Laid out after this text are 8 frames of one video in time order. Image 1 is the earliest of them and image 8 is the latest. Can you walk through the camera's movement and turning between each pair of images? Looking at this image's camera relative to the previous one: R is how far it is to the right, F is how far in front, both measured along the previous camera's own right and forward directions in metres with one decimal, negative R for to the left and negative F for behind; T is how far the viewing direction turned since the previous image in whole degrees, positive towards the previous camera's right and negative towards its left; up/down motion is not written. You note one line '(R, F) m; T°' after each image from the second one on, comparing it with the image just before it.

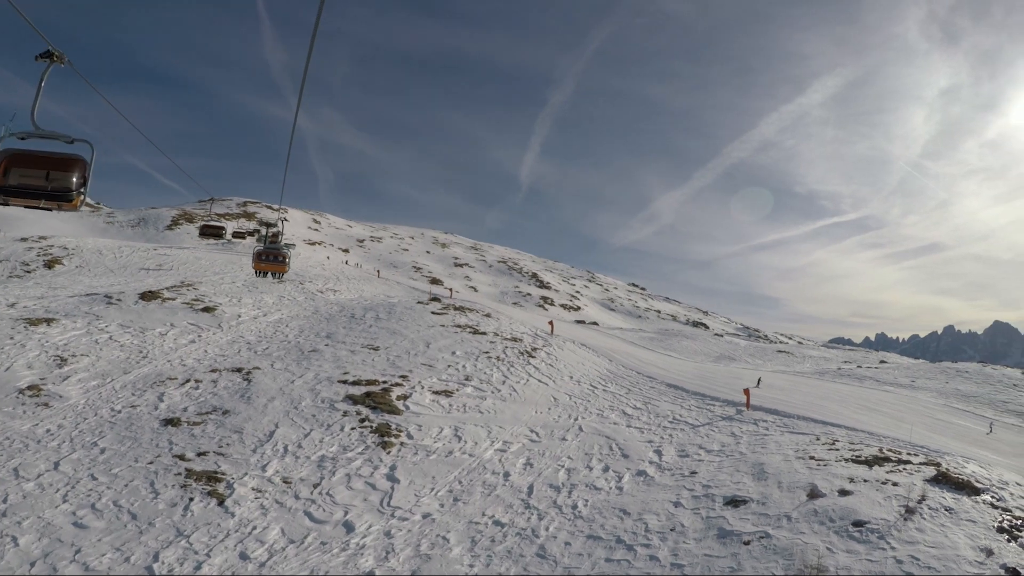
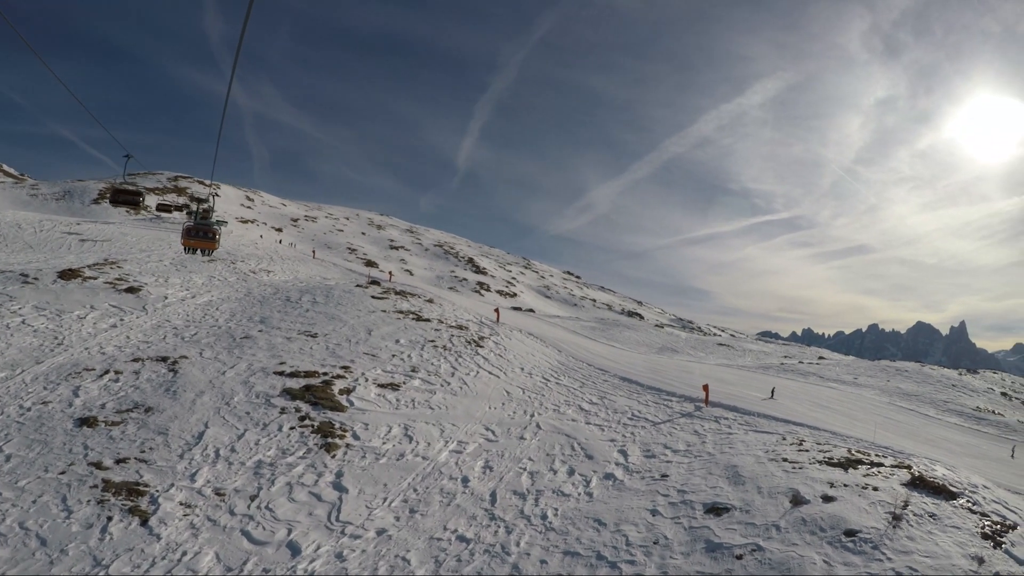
(-1.3, +1.8) m; +8°
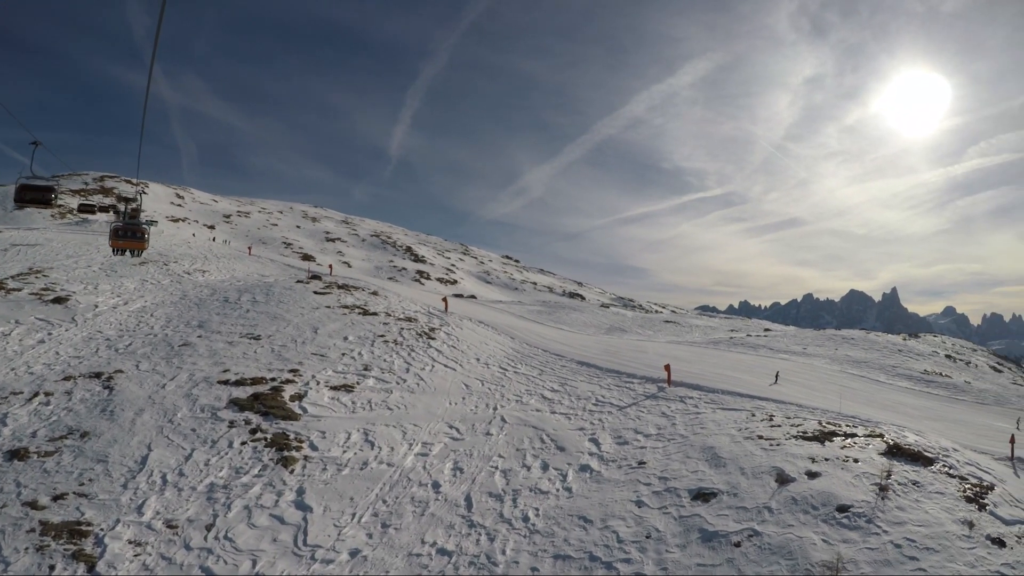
(-0.9, +1.1) m; +6°
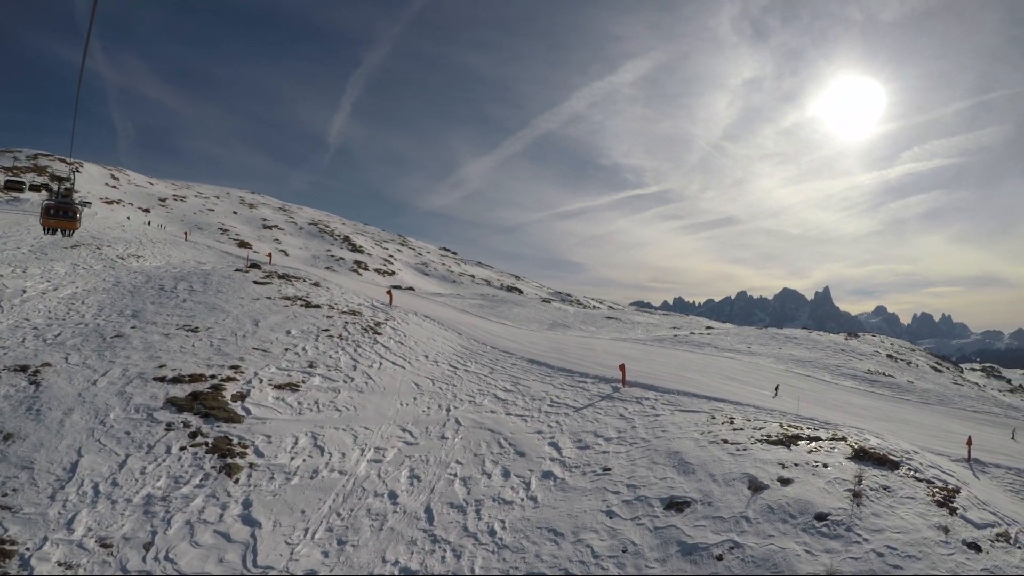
(-0.8, +1.1) m; +6°
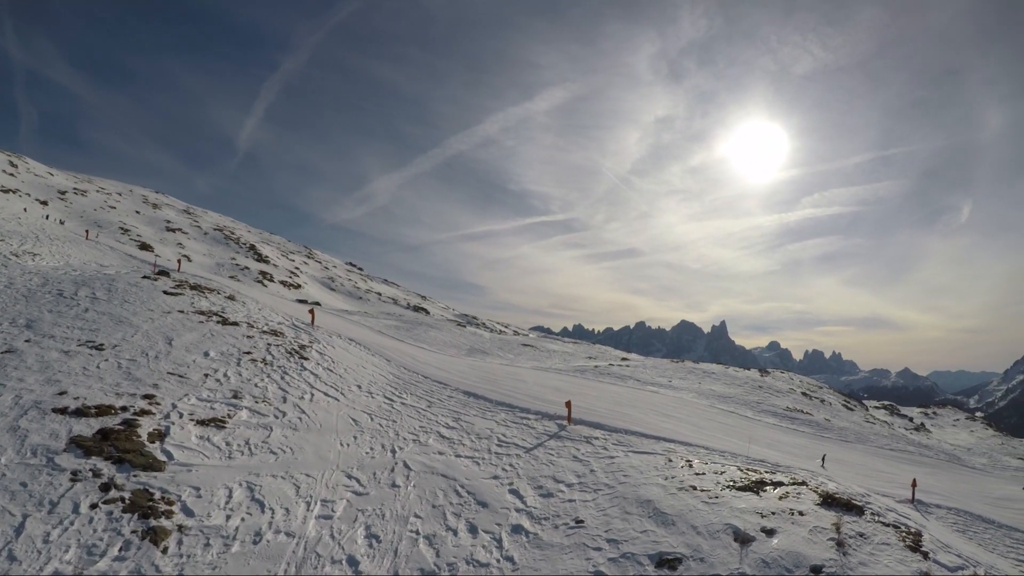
(-2.0, +1.7) m; +11°
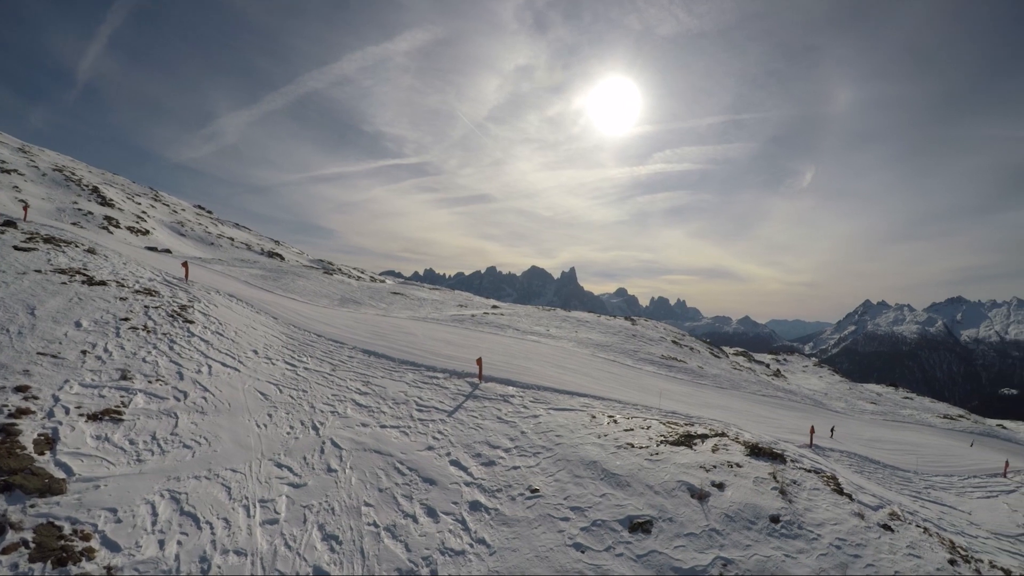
(-2.4, +1.5) m; +15°
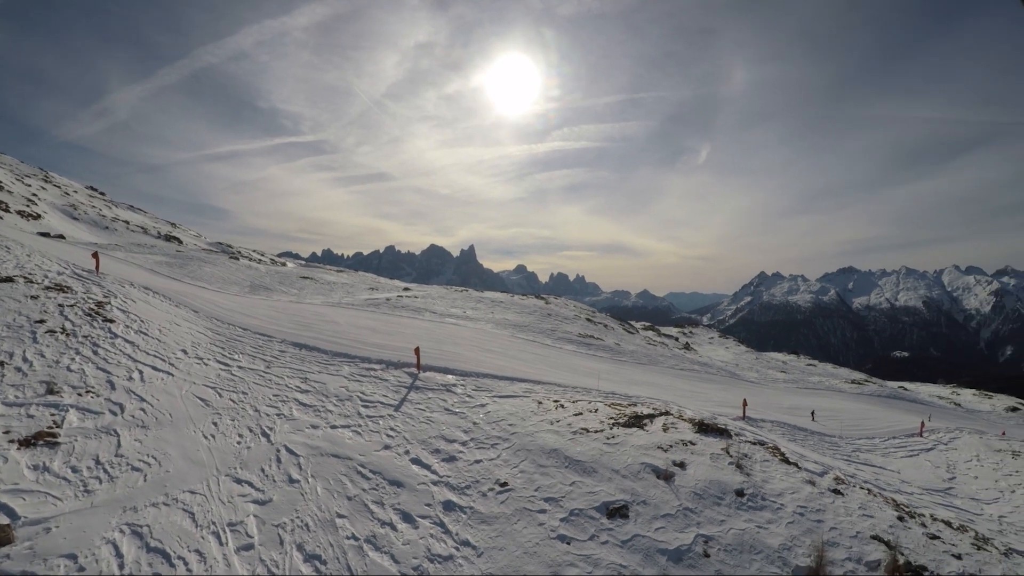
(-1.5, +0.5) m; +10°
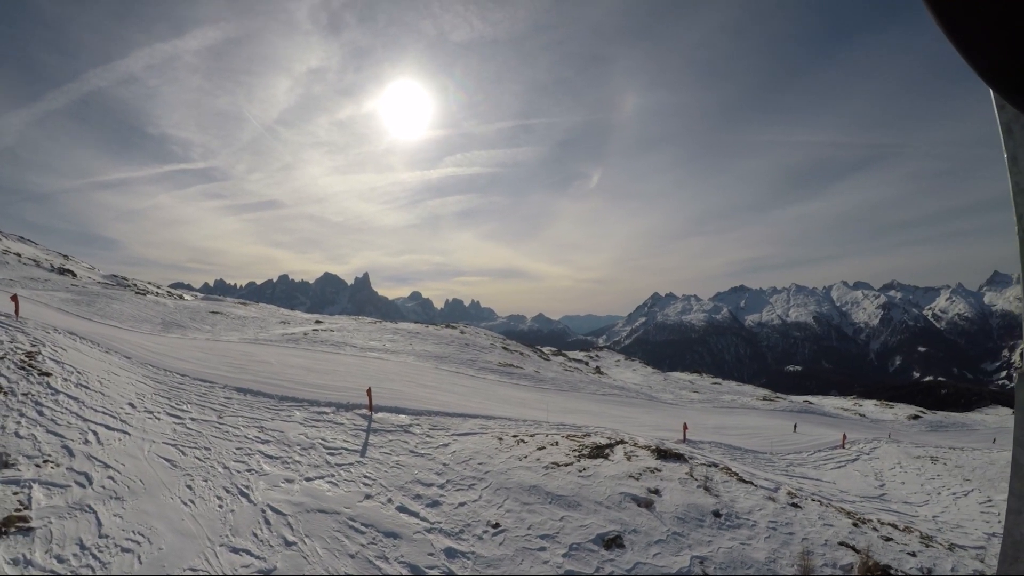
(-2.1, +0.1) m; +11°
